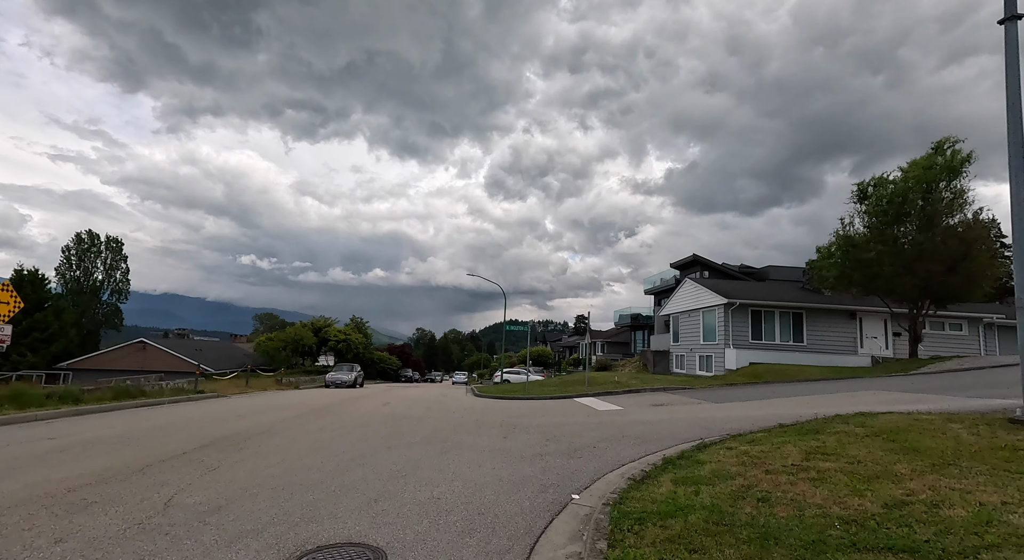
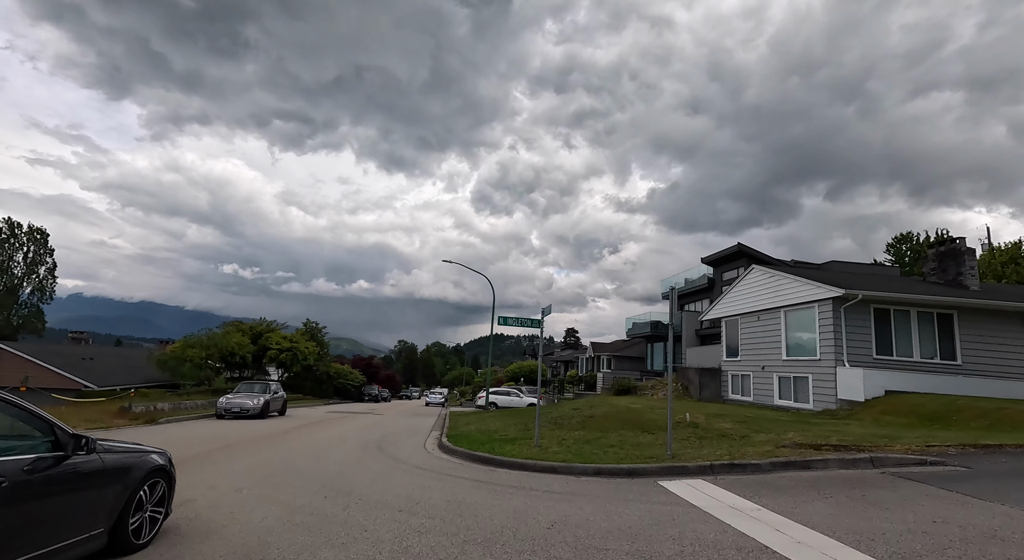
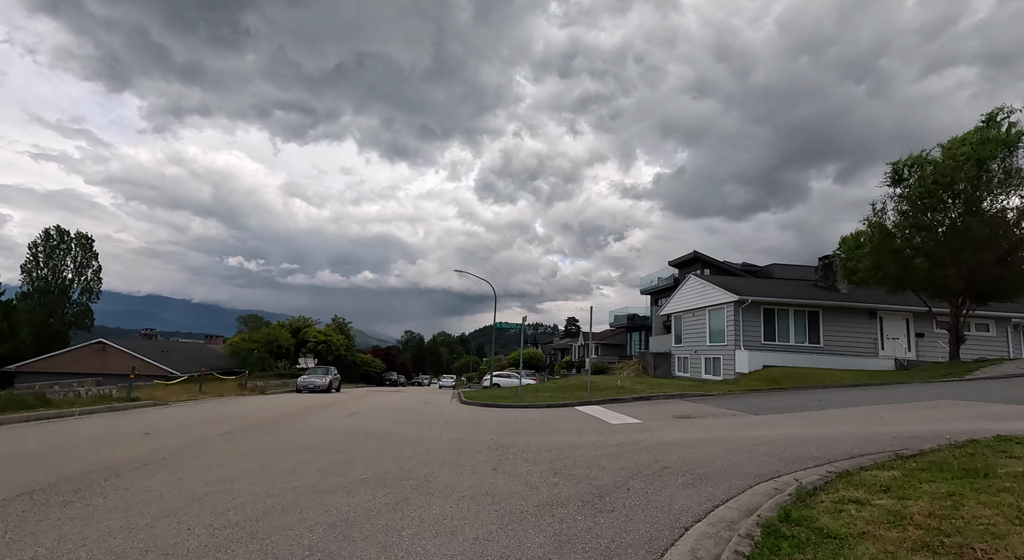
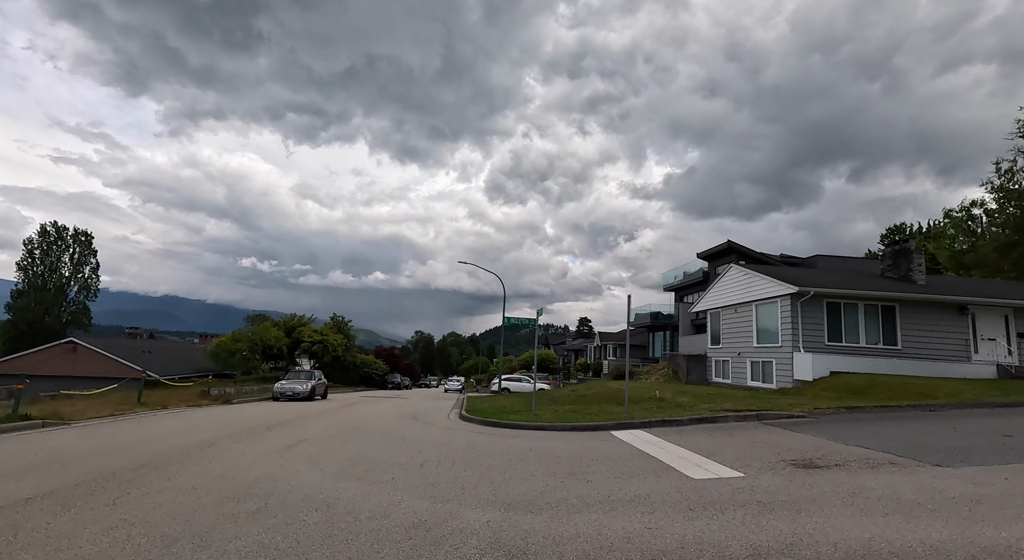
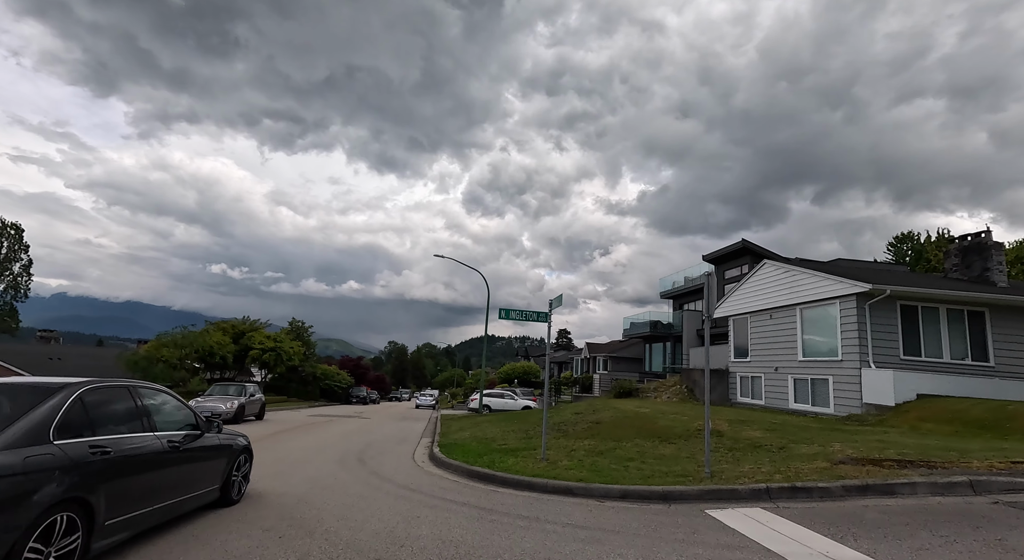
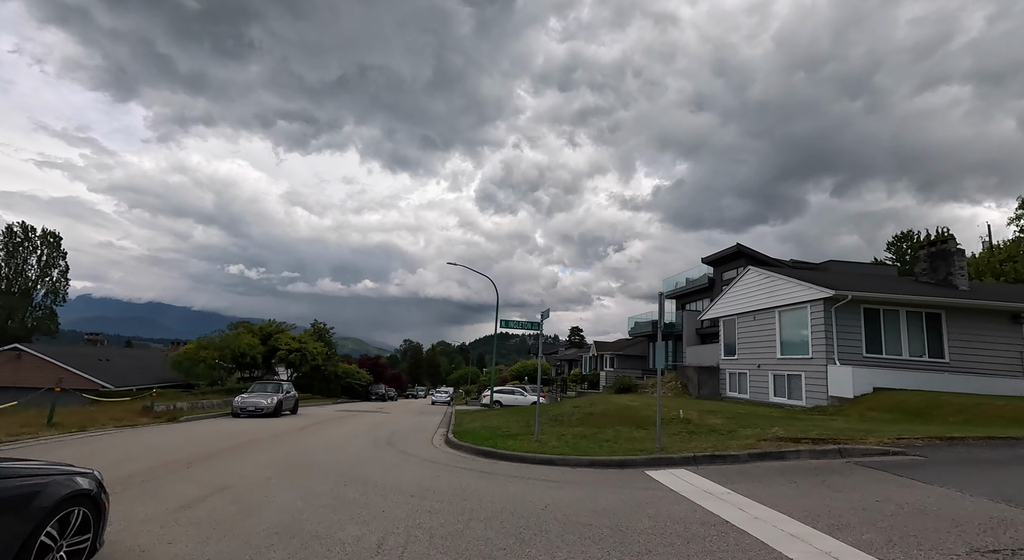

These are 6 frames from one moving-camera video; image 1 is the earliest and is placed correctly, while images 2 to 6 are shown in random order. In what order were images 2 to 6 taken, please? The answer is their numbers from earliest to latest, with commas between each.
3, 4, 6, 2, 5
